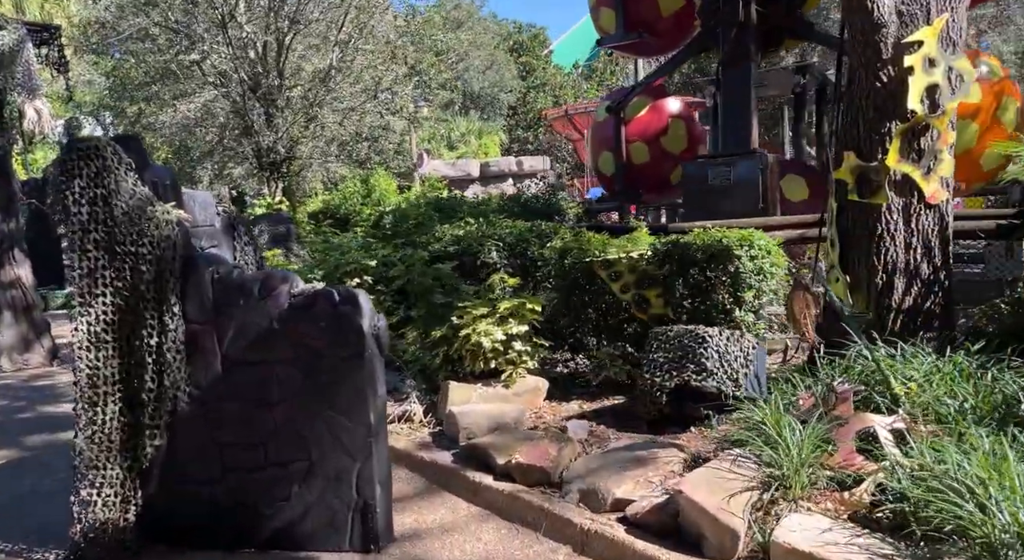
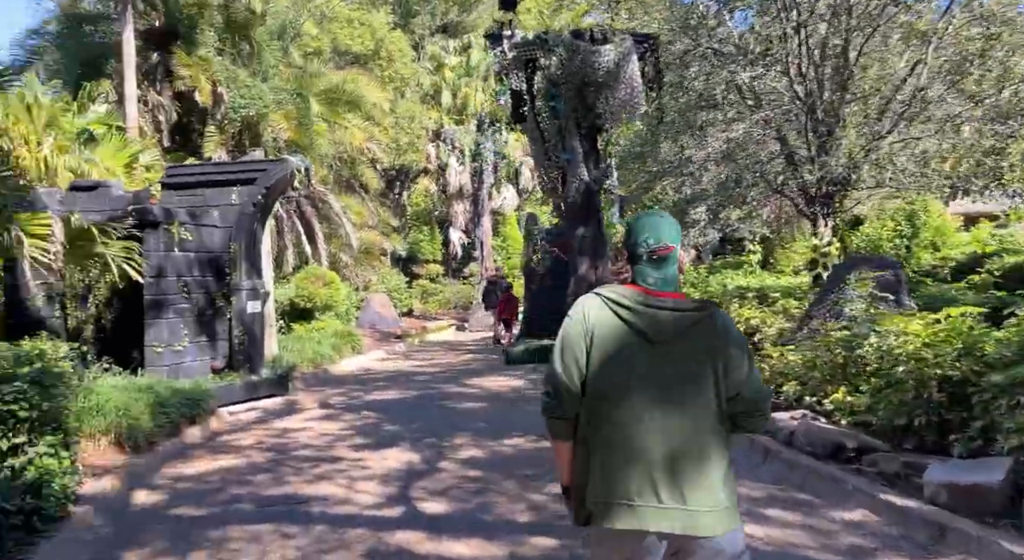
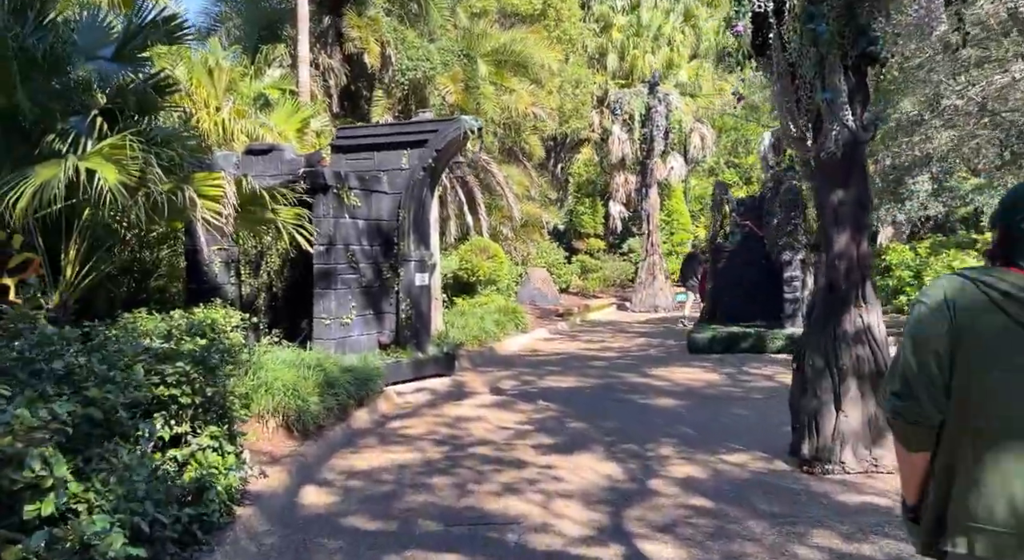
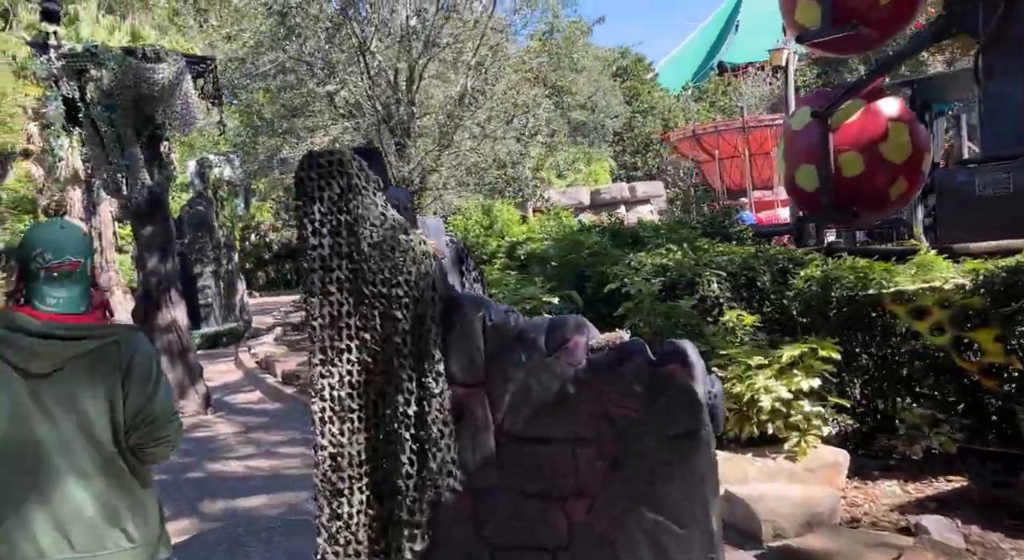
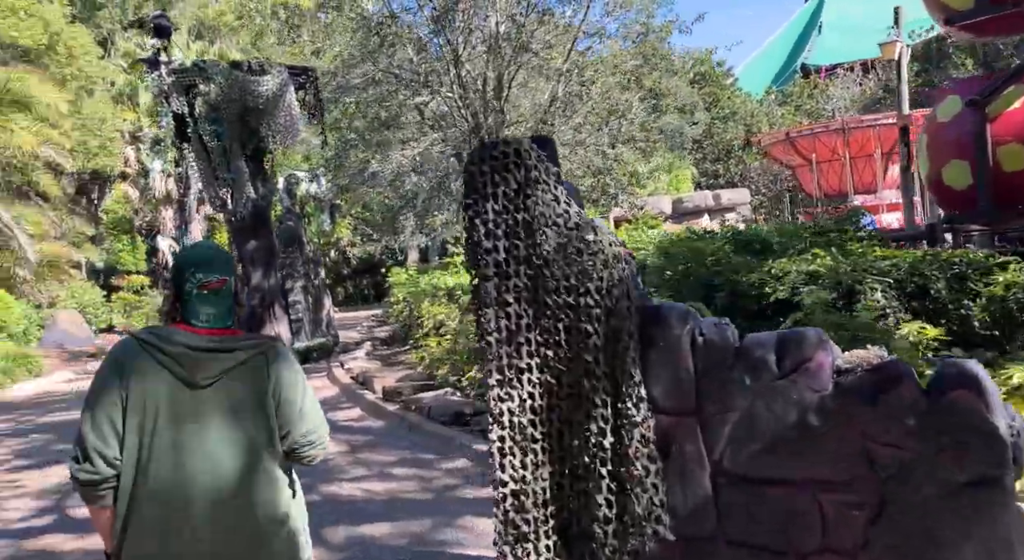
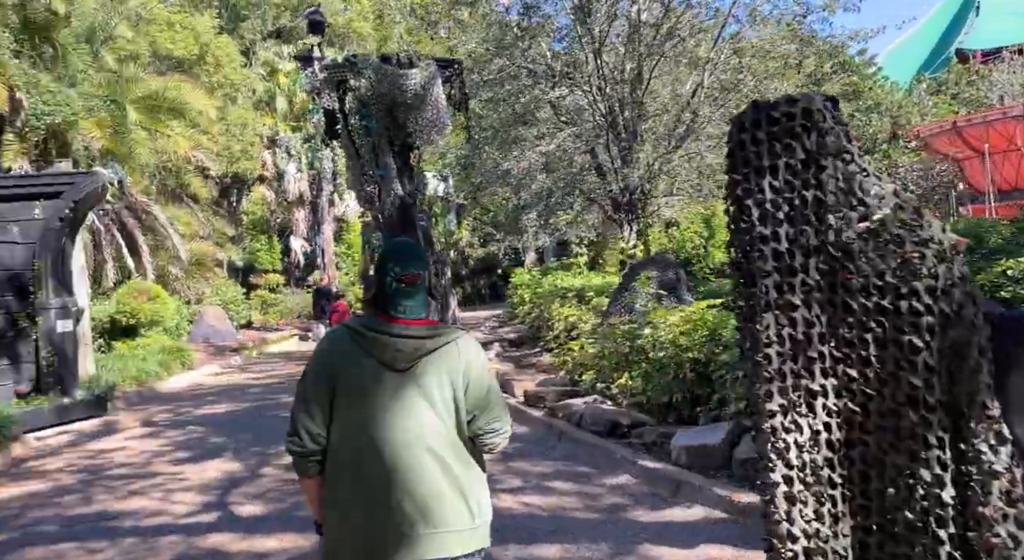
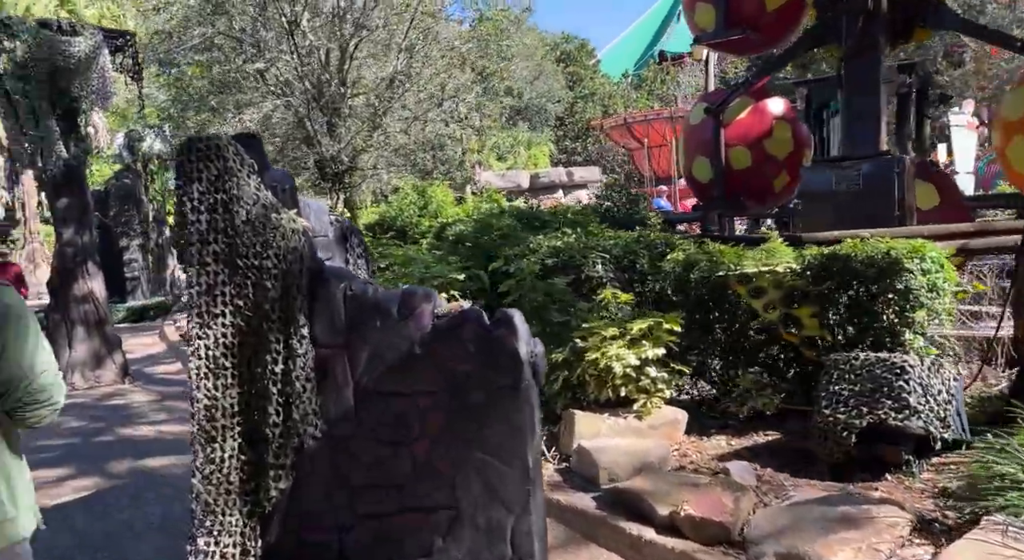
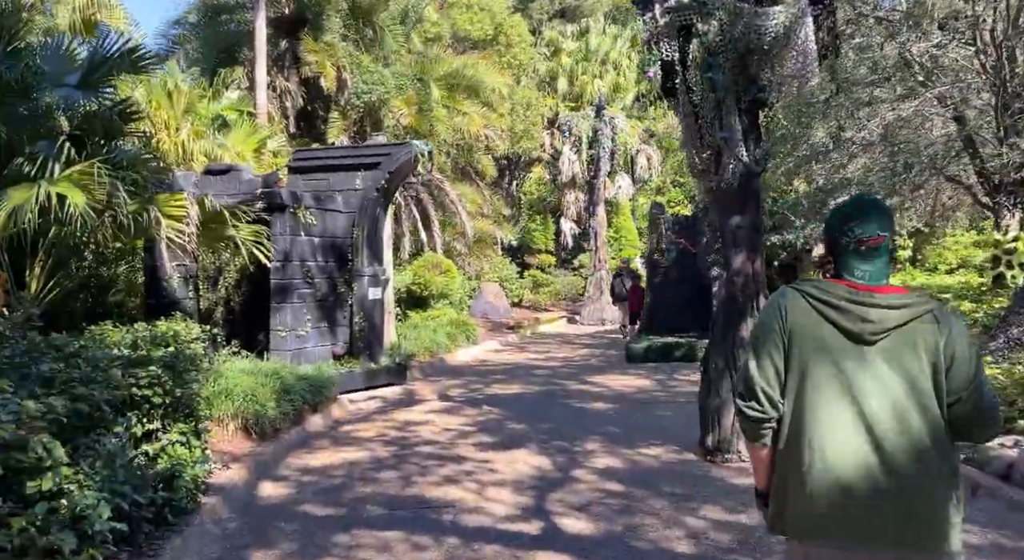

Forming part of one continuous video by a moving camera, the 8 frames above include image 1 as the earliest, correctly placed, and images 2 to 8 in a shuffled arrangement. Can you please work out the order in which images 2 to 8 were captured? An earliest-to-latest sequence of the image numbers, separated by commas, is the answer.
7, 4, 5, 6, 2, 8, 3
